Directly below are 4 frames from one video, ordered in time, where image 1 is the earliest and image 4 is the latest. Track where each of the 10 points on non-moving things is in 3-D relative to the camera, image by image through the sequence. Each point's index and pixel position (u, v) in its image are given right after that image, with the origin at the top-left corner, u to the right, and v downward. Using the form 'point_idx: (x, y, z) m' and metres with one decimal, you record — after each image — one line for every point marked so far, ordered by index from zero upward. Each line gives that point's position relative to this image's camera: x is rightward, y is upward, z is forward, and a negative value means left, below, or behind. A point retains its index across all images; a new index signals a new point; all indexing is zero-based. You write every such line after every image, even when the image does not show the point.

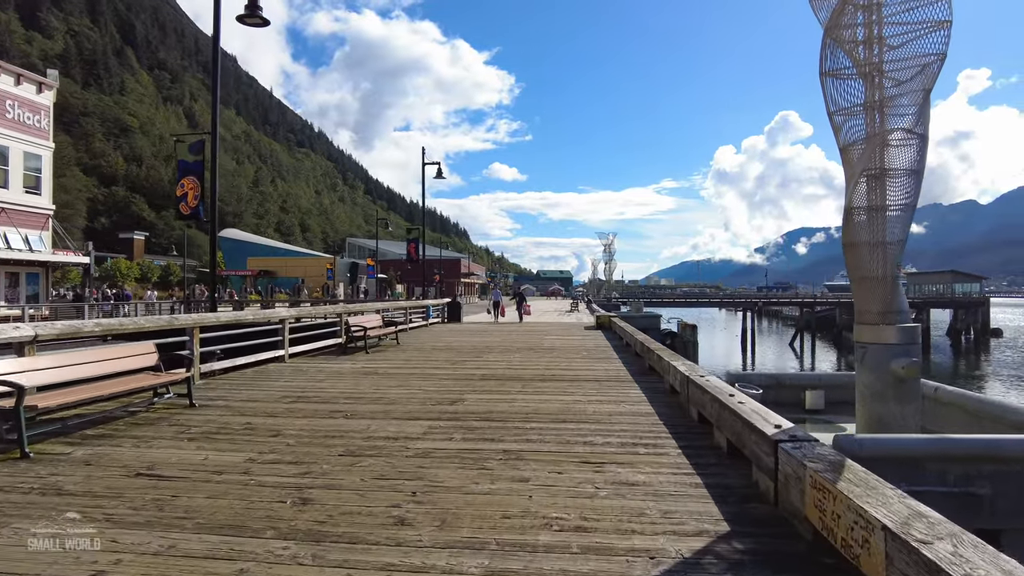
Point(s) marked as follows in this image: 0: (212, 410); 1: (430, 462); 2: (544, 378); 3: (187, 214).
0: (-3.5, -1.4, +6.7) m
1: (-0.6, -1.4, +4.6) m
2: (+0.5, -1.4, +8.8) m
3: (-5.6, +1.3, +9.8) m
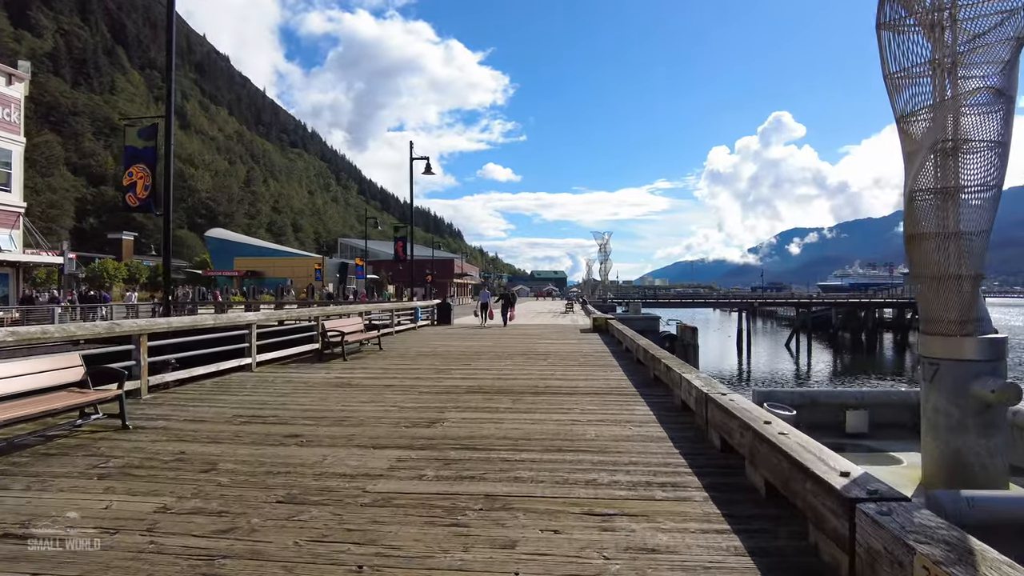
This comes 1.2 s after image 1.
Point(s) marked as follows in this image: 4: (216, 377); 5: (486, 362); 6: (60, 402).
0: (-3.6, -1.4, +5.7) m
1: (-0.8, -1.4, +3.6) m
2: (+0.4, -1.4, +7.8) m
3: (-5.8, +1.2, +8.8) m
4: (-4.8, -1.4, +9.3) m
5: (-0.5, -1.4, +11.1) m
6: (-4.1, -1.0, +5.3) m
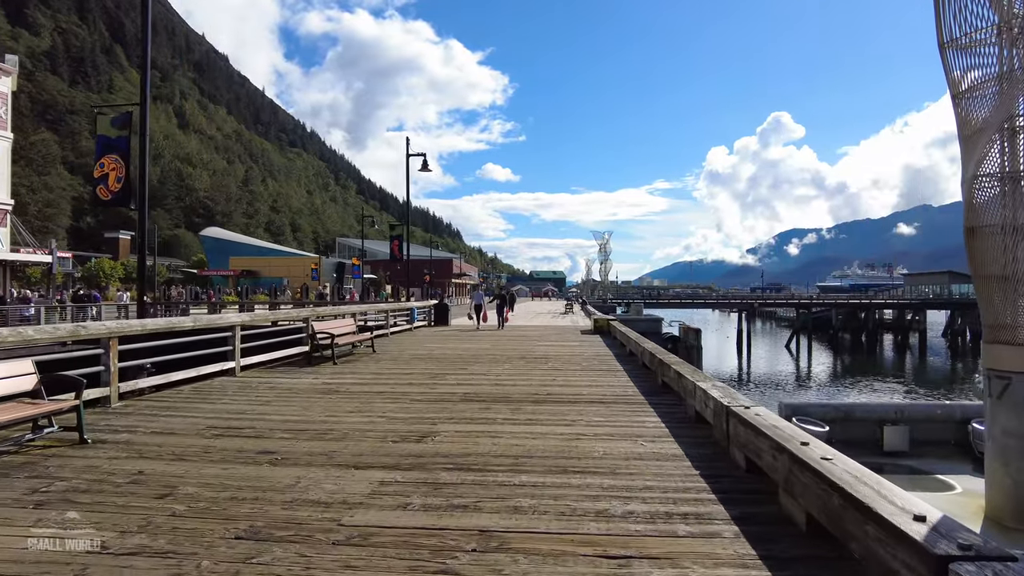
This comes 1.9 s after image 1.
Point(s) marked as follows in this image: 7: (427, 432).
0: (-3.6, -1.4, +5.1) m
1: (-0.8, -1.4, +3.0) m
2: (+0.3, -1.4, +7.3) m
3: (-5.8, +1.3, +8.2) m
4: (-4.8, -1.4, +8.7) m
5: (-0.5, -1.4, +10.5) m
6: (-4.2, -1.0, +4.7) m
7: (-0.8, -1.4, +5.6) m
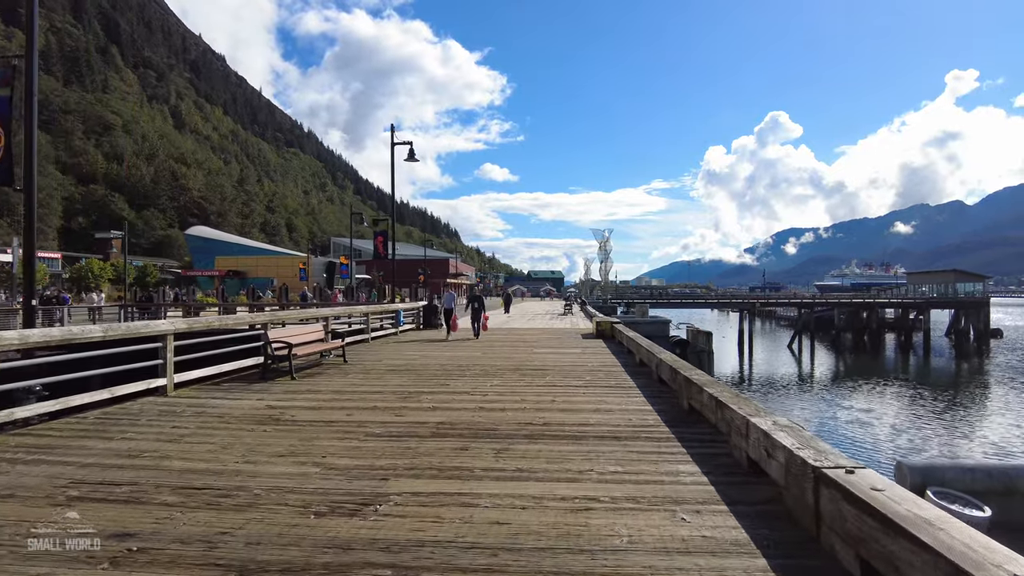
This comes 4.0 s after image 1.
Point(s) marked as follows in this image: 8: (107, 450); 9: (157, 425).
0: (-3.7, -1.4, +3.4) m
1: (-0.9, -1.4, +1.3) m
2: (+0.2, -1.4, +5.6) m
3: (-5.9, +1.2, +6.5) m
4: (-4.9, -1.4, +7.0) m
5: (-0.7, -1.4, +8.8) m
6: (-4.3, -1.0, +3.0) m
7: (-1.0, -1.4, +3.9) m
8: (-3.7, -1.5, +5.2) m
9: (-3.9, -1.5, +6.3) m
